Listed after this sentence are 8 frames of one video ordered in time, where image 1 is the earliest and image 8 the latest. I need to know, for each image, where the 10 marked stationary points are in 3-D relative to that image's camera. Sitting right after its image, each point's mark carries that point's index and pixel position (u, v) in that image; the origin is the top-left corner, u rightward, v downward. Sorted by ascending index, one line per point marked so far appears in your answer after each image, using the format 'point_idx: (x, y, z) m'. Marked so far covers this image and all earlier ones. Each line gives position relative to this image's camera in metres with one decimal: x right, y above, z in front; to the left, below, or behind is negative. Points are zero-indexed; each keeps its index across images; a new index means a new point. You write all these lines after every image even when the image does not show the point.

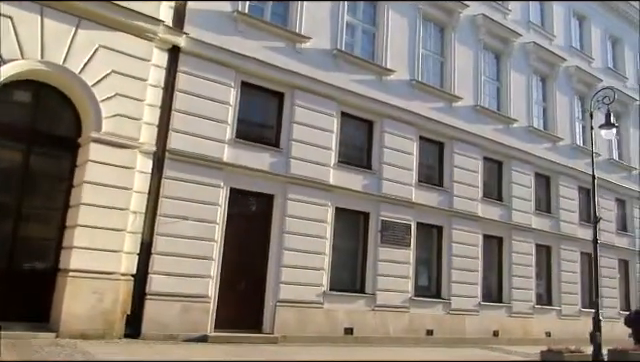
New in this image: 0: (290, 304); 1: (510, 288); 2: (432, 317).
0: (-0.7, -3.0, +11.5) m
1: (+6.4, -3.6, +16.1) m
2: (+3.3, -4.0, +13.9) m
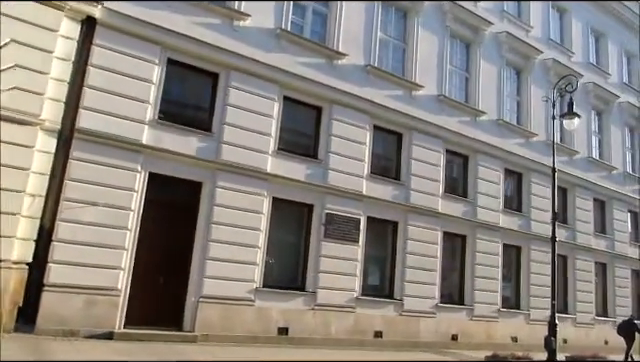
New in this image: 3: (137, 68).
0: (-2.3, -2.6, +10.6) m
1: (+4.8, -3.5, +15.1) m
2: (+1.7, -3.7, +13.0) m
3: (-3.9, +2.4, +10.3) m
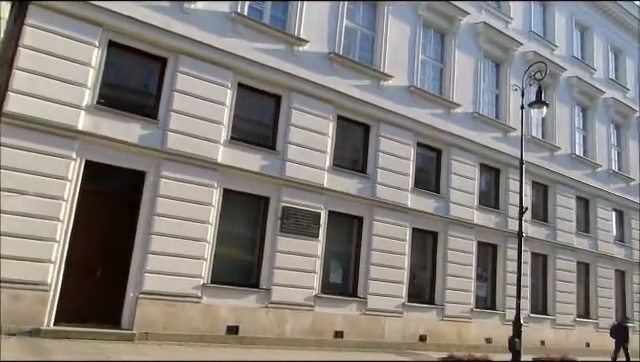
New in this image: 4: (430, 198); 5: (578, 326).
0: (-3.4, -2.4, +10.0) m
1: (+3.7, -3.3, +14.5) m
2: (+0.6, -3.5, +12.4) m
3: (-5.0, +2.7, +9.8) m
4: (+3.4, -0.5, +14.7) m
5: (+9.8, -5.5, +18.2) m
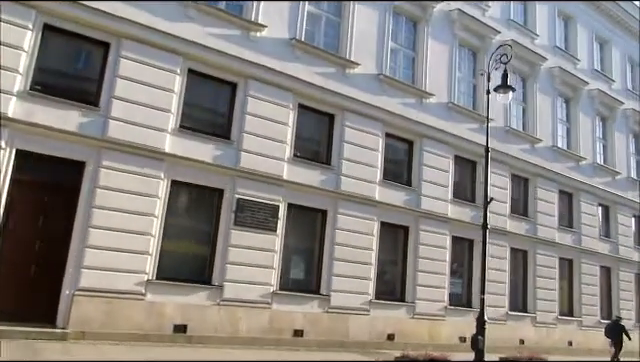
0: (-4.4, -2.2, +9.4) m
1: (+2.7, -3.1, +13.9) m
2: (-0.4, -3.3, +11.8) m
3: (-6.0, +2.9, +9.2) m
4: (+2.3, -0.3, +14.1) m
5: (+8.8, -5.2, +17.6) m
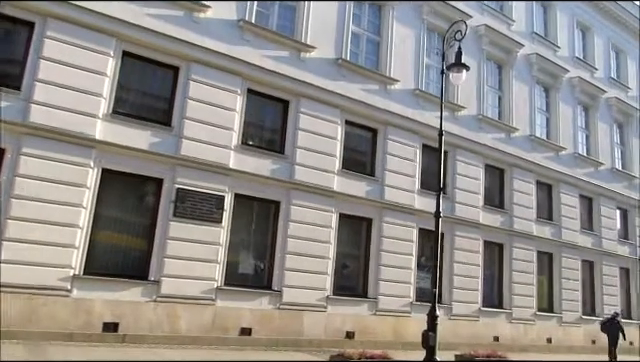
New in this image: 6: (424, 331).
0: (-5.6, -2.0, +8.8) m
1: (+1.6, -2.8, +13.2) m
2: (-1.6, -3.0, +11.1) m
3: (-7.3, +3.1, +8.6) m
4: (+1.1, 0.0, +13.4) m
5: (+7.7, -4.9, +16.9) m
6: (+2.0, -2.9, +9.3) m
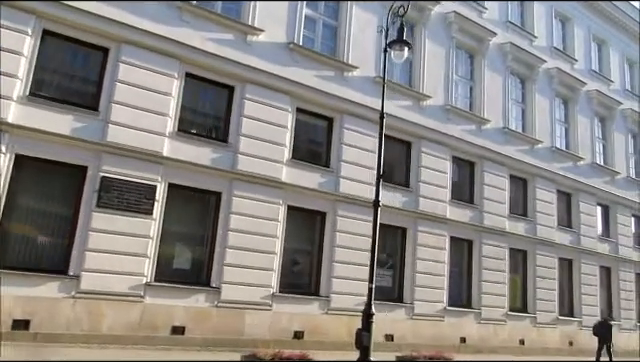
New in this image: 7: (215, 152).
0: (-6.9, -1.7, +8.0) m
1: (+0.3, -2.5, +12.5) m
2: (-2.9, -2.8, +10.4) m
3: (-8.6, +3.3, +7.9) m
4: (-0.2, +0.2, +12.7) m
5: (+6.4, -4.7, +16.1) m
6: (+0.7, -2.7, +8.6) m
7: (-2.4, +0.7, +11.3) m
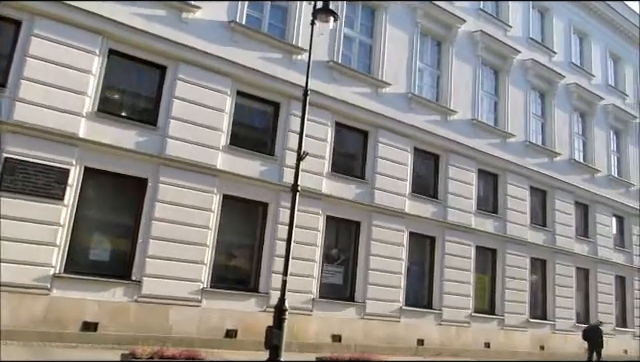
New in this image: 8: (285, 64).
0: (-8.4, -1.3, +7.3) m
1: (-1.2, -2.2, +11.7) m
2: (-4.4, -2.5, +9.6) m
3: (-10.0, +3.7, +7.1) m
4: (-1.6, +0.5, +11.9) m
5: (+4.9, -4.5, +15.2) m
6: (-0.8, -2.4, +7.7) m
7: (-3.9, +1.0, +10.5) m
8: (-0.9, +3.1, +12.6) m
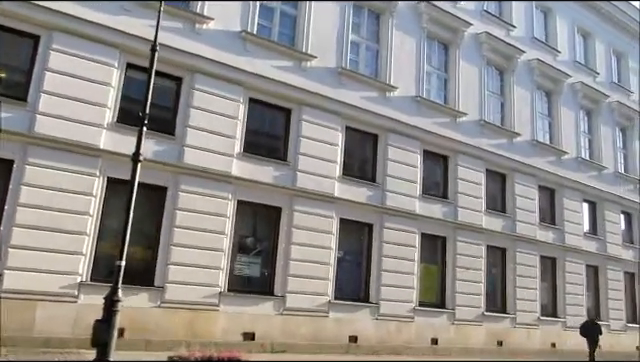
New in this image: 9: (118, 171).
0: (-10.6, -1.1, +6.2) m
1: (-3.3, -1.8, +10.5) m
2: (-6.5, -2.1, +8.4) m
3: (-12.4, +4.0, +6.1) m
4: (-3.8, +0.9, +10.7) m
5: (+2.9, -3.9, +13.9) m
6: (-3.0, -1.9, +6.5) m
7: (-6.1, +1.4, +9.3) m
8: (-3.2, +3.5, +11.4) m
9: (-4.2, +0.2, +10.3) m
